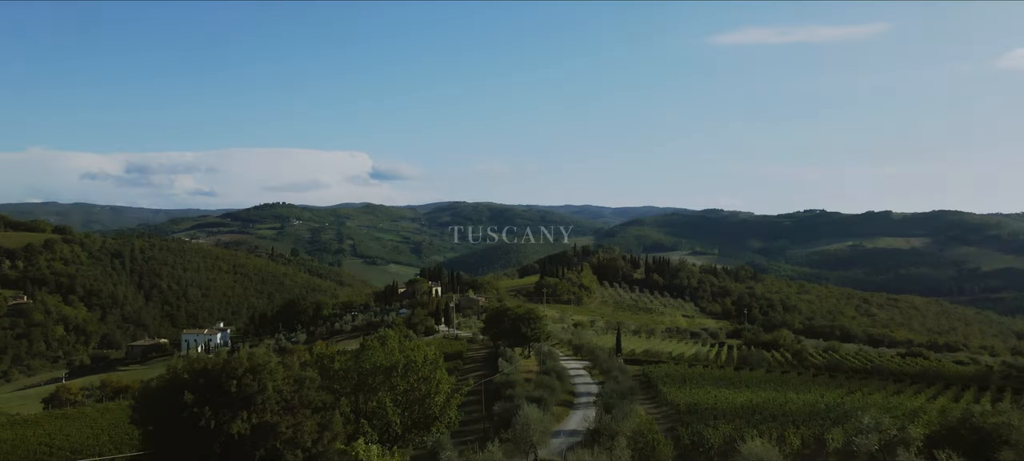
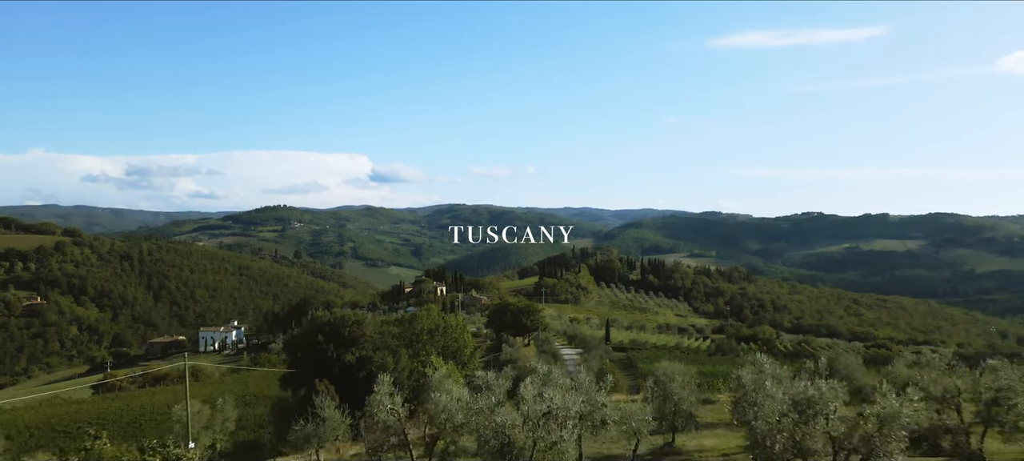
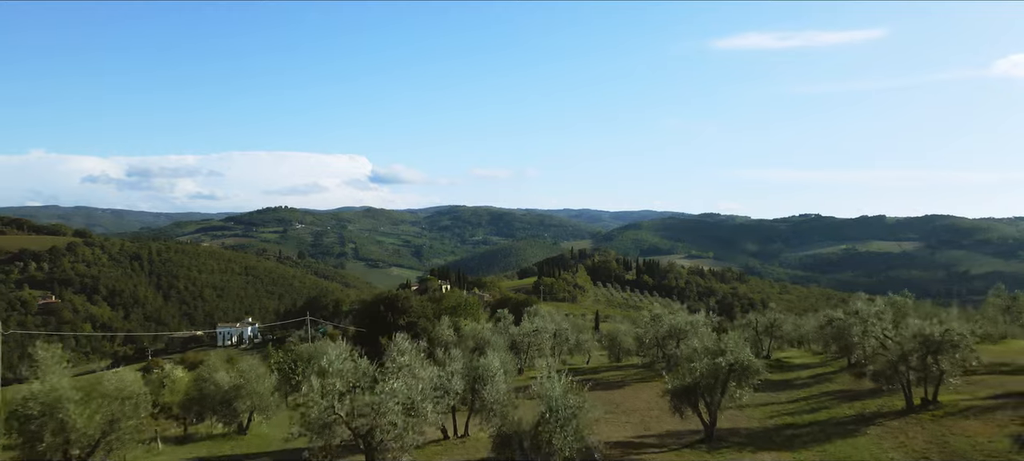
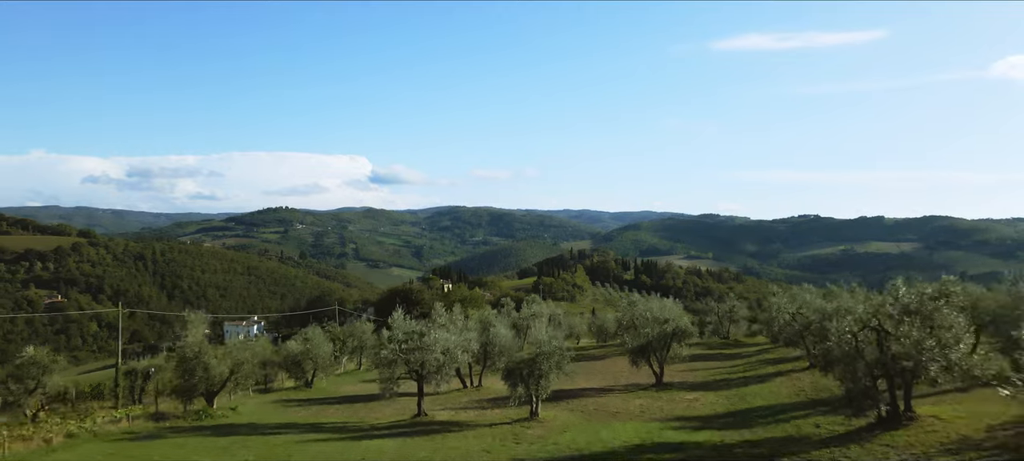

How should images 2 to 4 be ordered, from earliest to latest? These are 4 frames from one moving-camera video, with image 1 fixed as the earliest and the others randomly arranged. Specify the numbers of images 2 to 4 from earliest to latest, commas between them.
2, 3, 4
